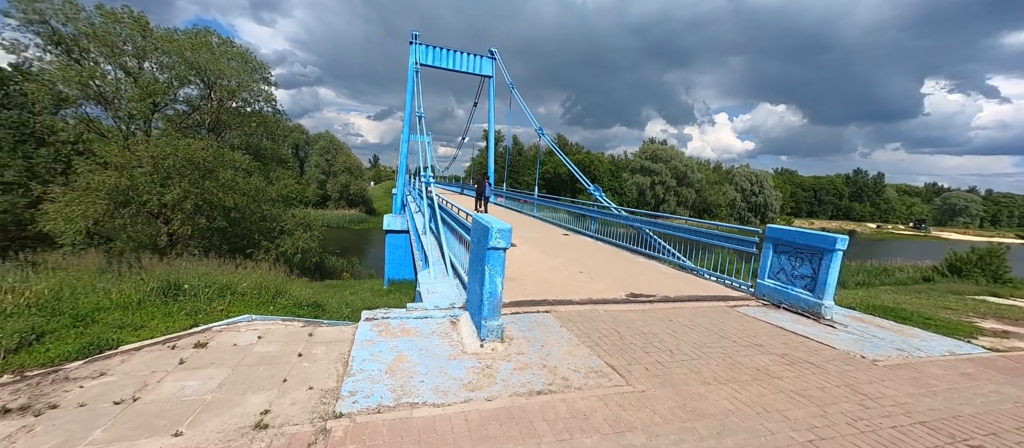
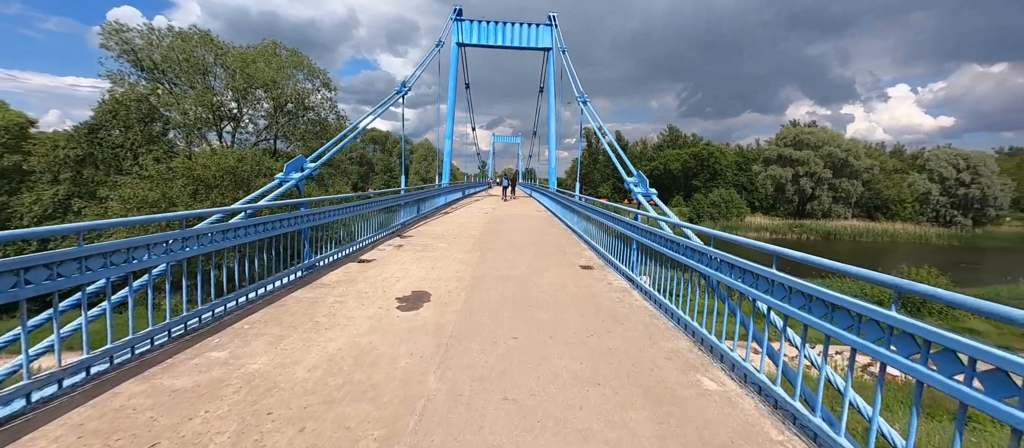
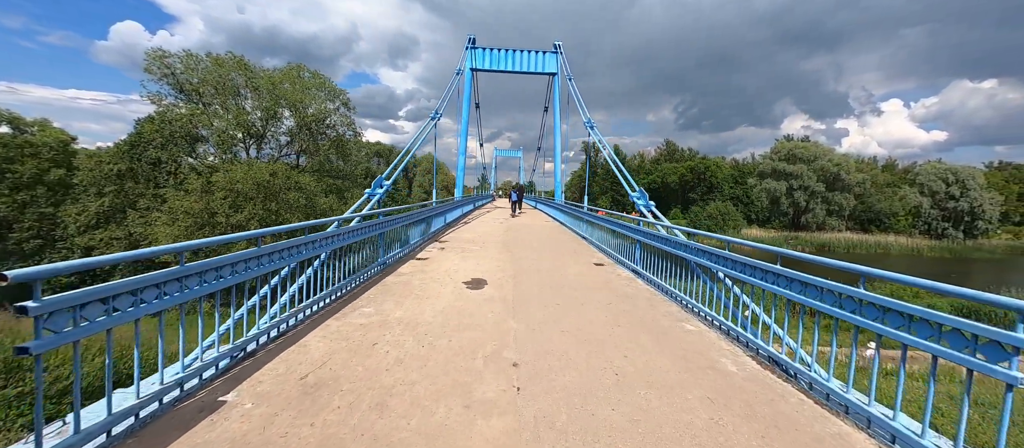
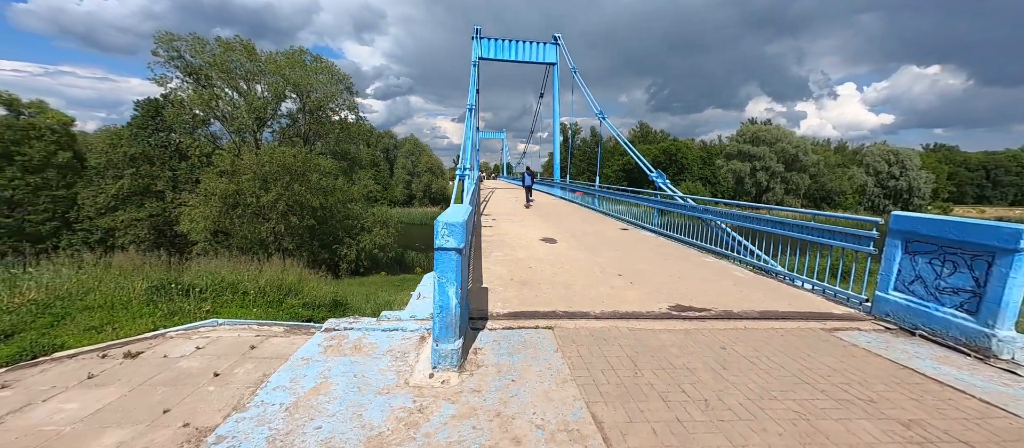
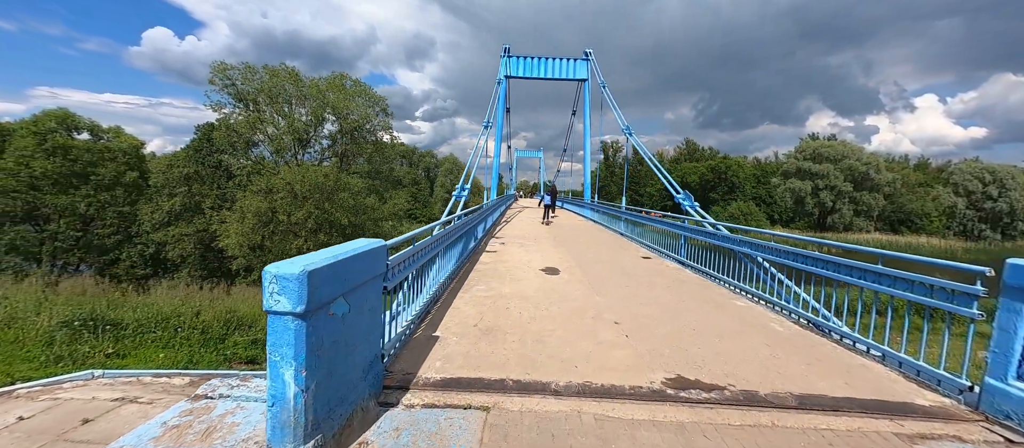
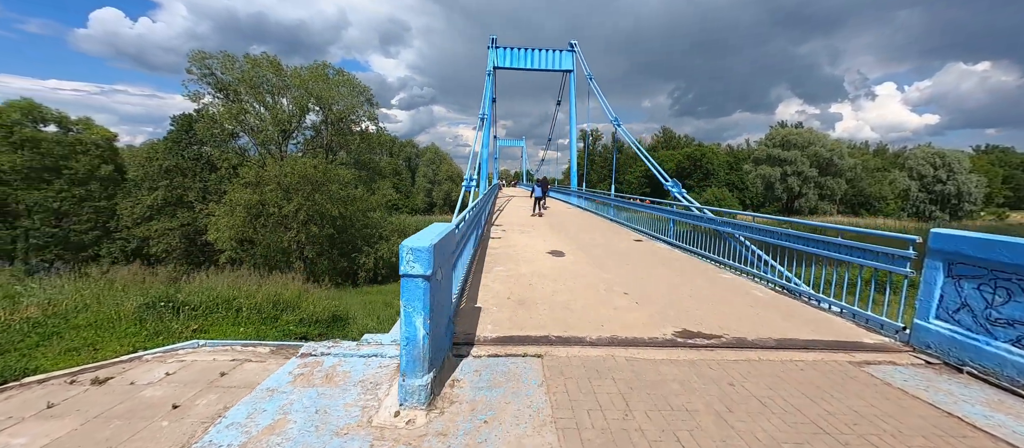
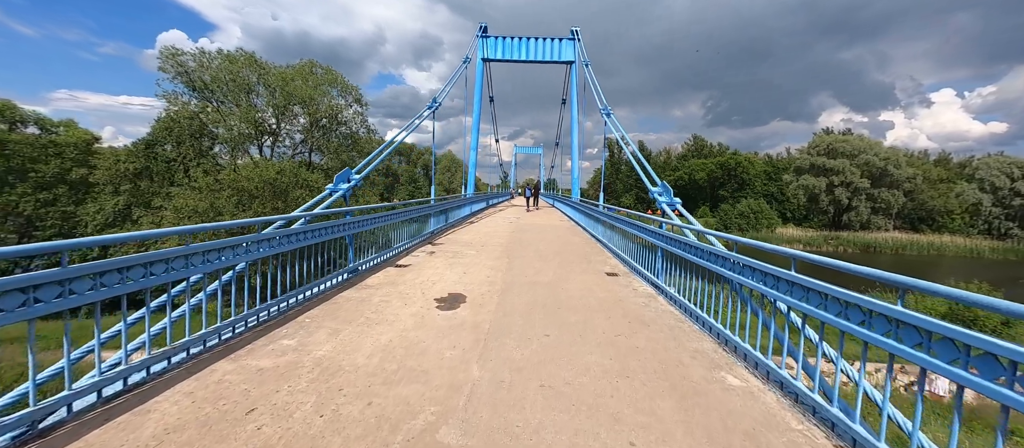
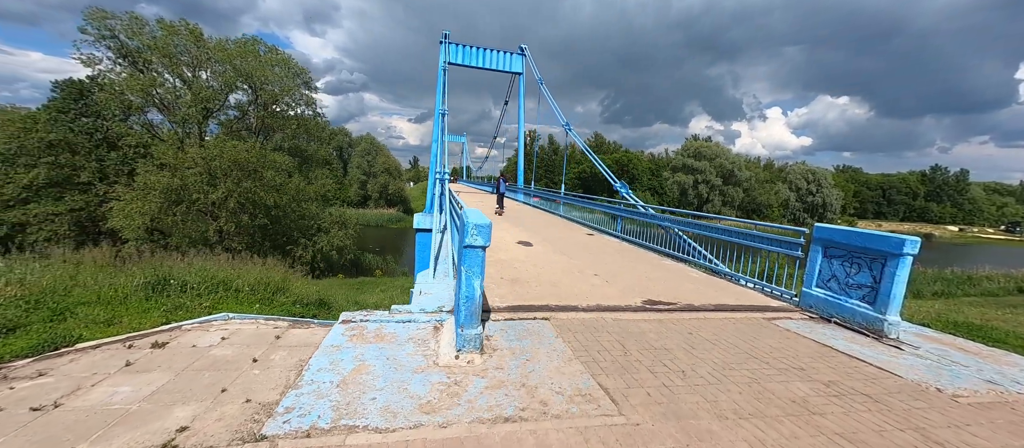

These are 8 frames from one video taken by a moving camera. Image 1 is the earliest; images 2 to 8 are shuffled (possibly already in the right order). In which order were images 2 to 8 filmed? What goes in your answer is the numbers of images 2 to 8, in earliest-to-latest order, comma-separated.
8, 4, 6, 5, 3, 7, 2
